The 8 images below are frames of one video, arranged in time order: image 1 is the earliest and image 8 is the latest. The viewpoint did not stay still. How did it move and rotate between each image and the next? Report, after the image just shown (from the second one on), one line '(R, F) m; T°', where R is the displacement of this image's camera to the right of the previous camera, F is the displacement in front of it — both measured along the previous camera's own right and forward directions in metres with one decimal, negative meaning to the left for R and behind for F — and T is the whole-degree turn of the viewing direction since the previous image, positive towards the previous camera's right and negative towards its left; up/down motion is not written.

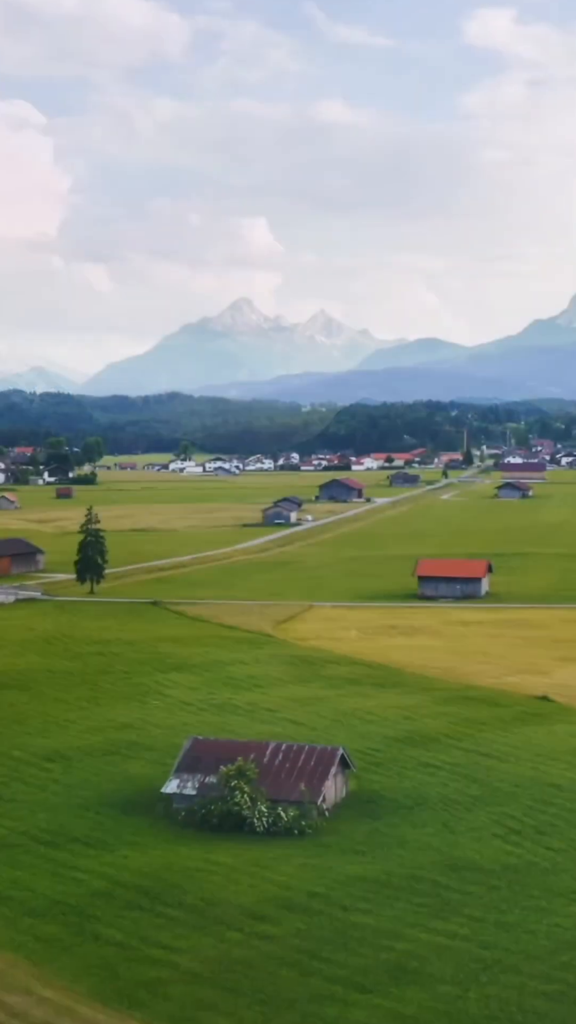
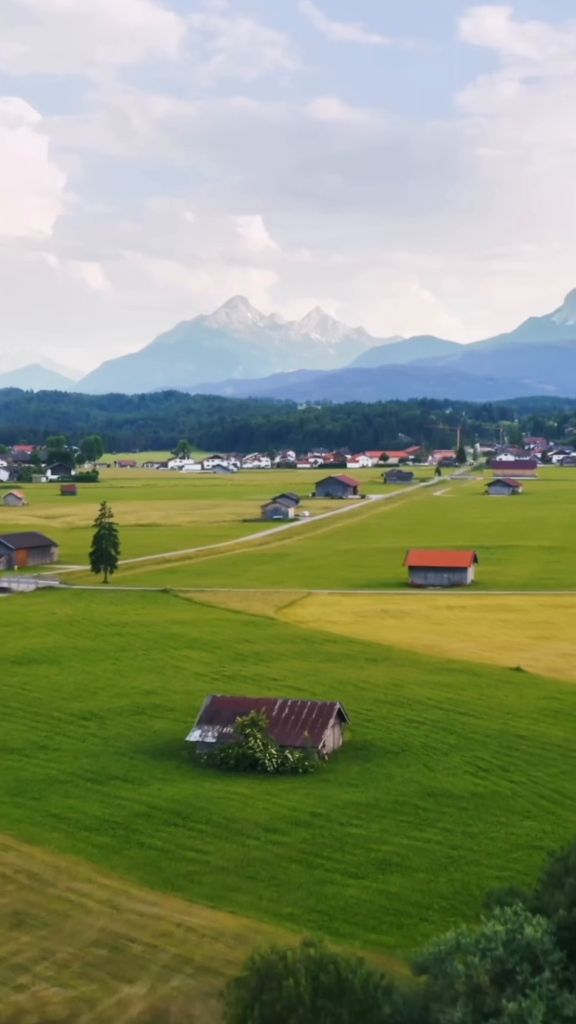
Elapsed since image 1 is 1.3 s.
(-0.1, -3.3) m; 0°
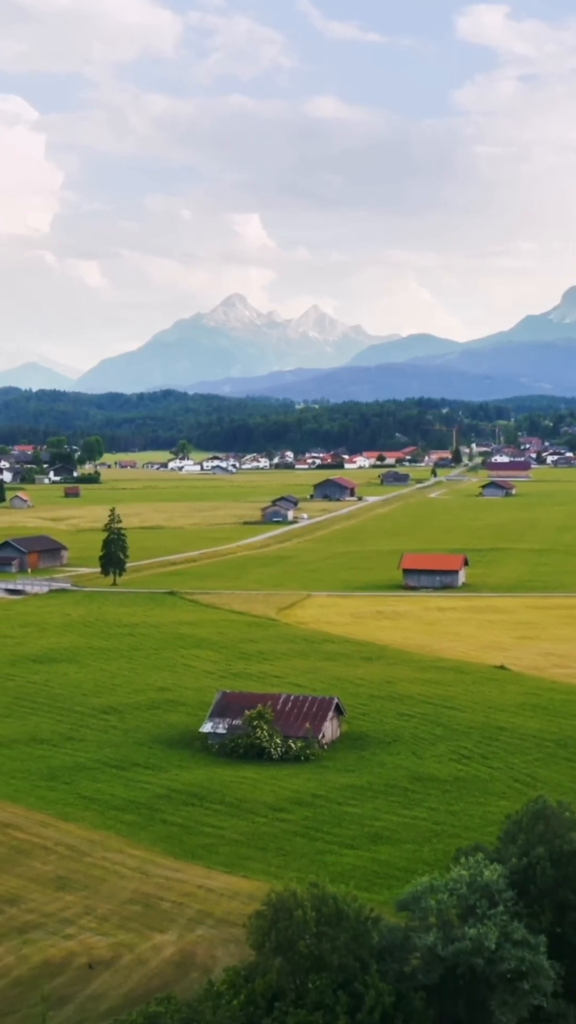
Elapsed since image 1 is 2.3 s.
(-0.1, -2.4) m; 0°
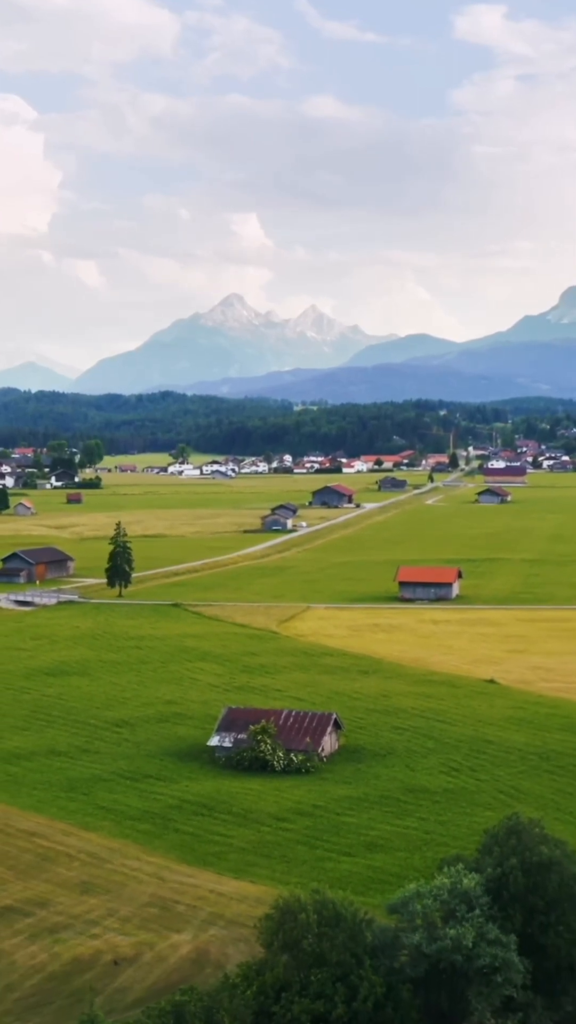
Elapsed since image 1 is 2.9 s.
(-0.1, -1.7) m; 0°
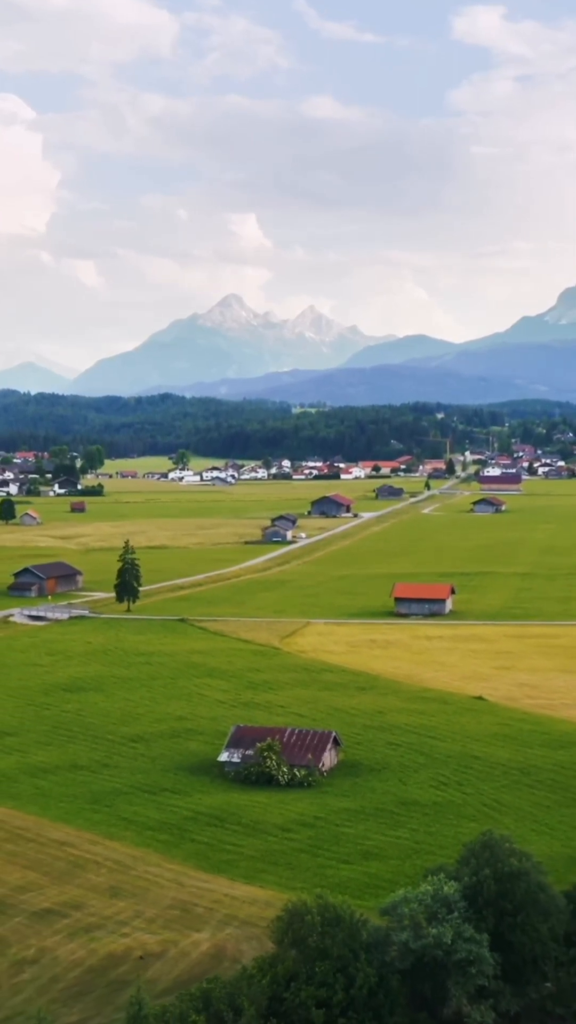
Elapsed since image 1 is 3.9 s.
(-0.1, -2.4) m; 0°
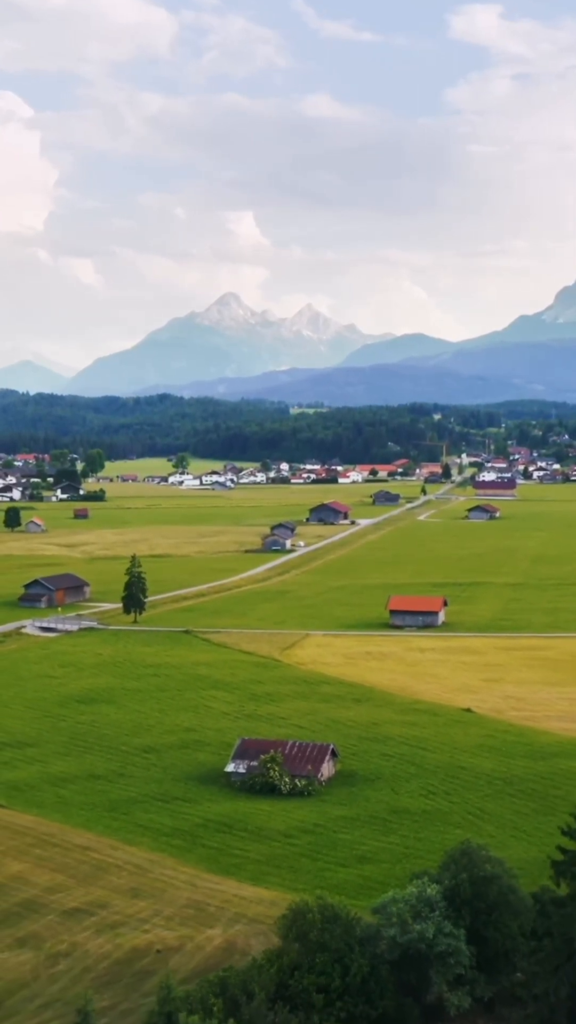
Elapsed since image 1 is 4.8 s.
(-0.1, -2.4) m; 0°
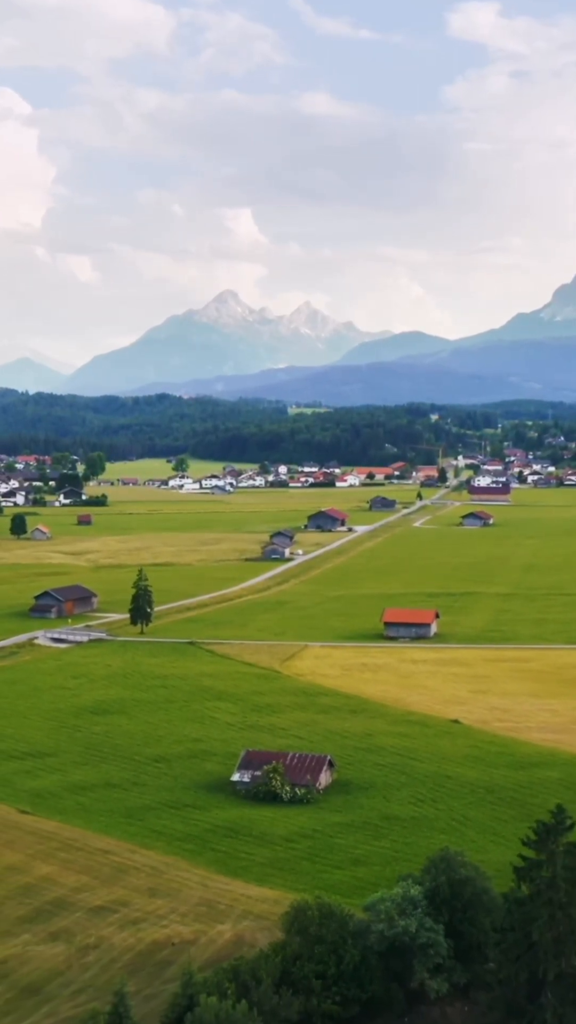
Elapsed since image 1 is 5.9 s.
(-0.1, -2.8) m; 0°
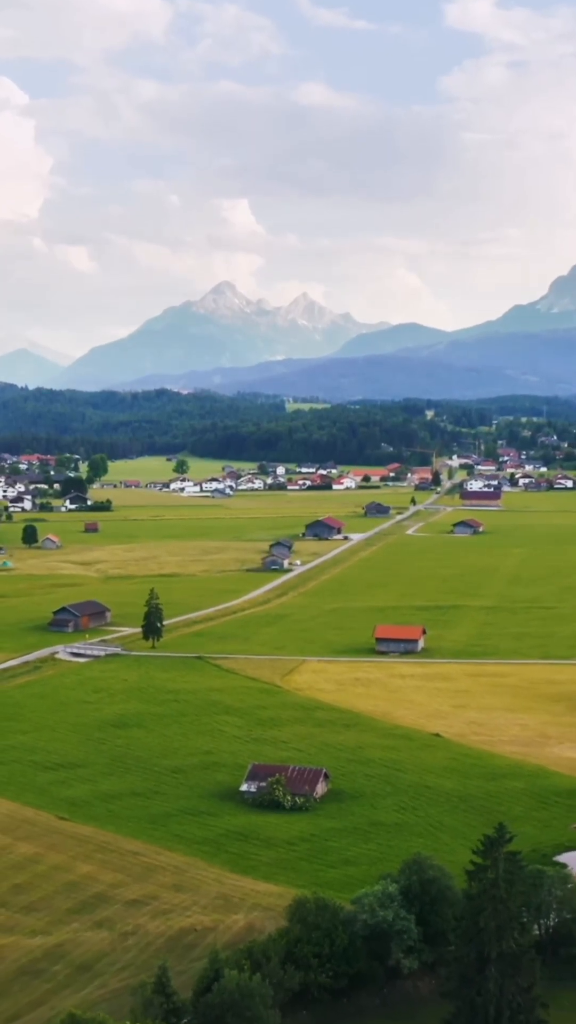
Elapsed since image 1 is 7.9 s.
(-0.1, -5.2) m; 0°
